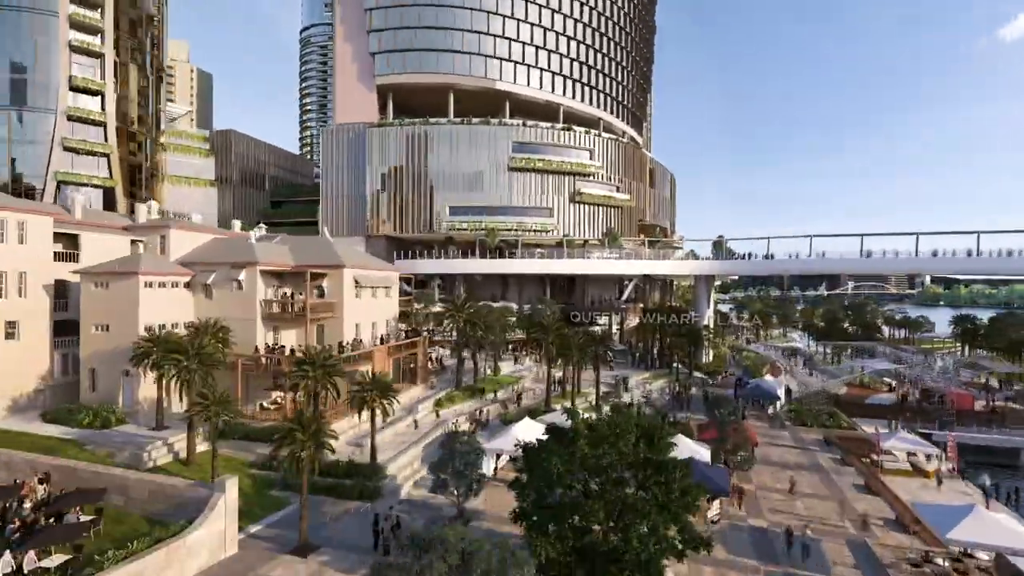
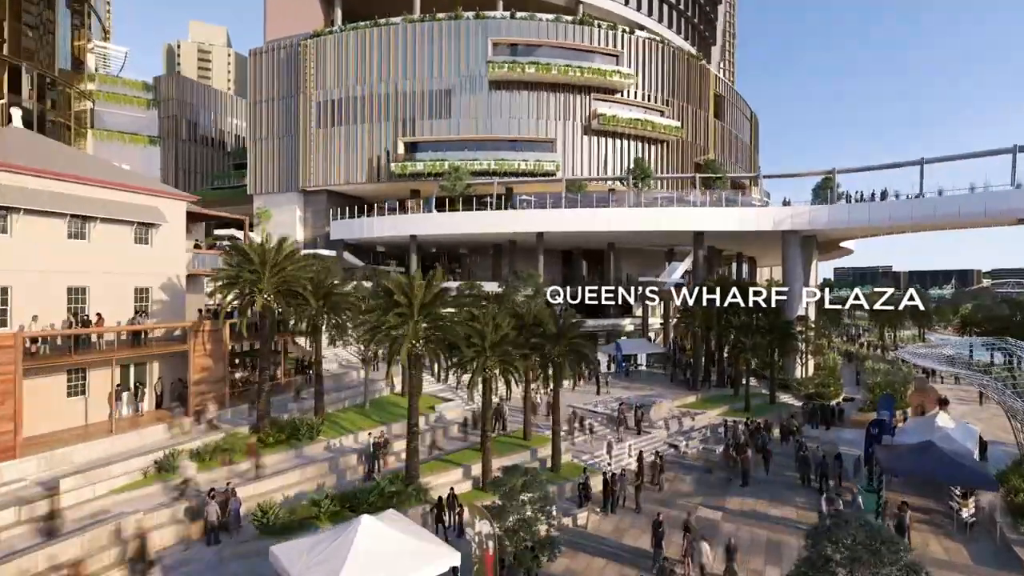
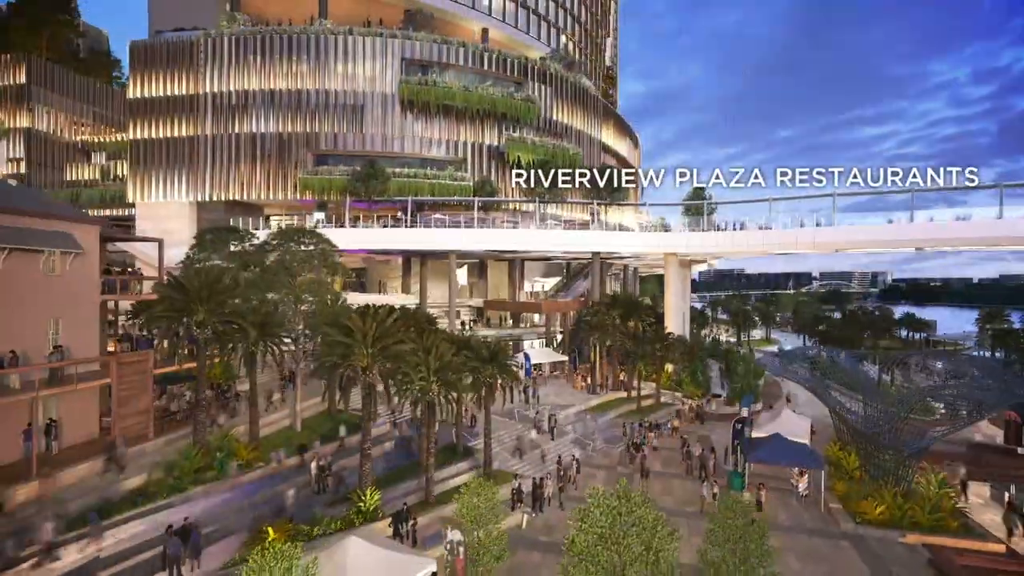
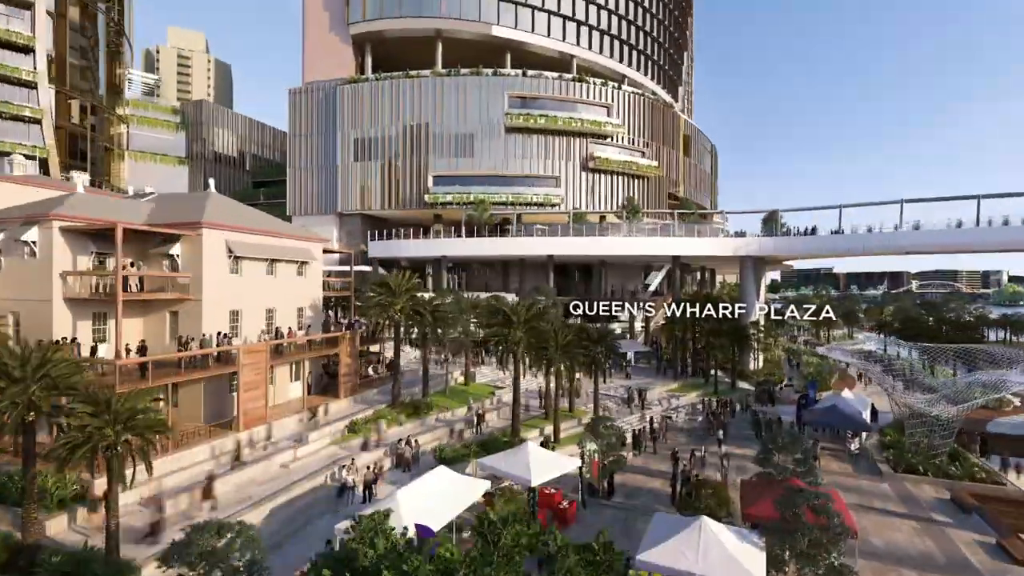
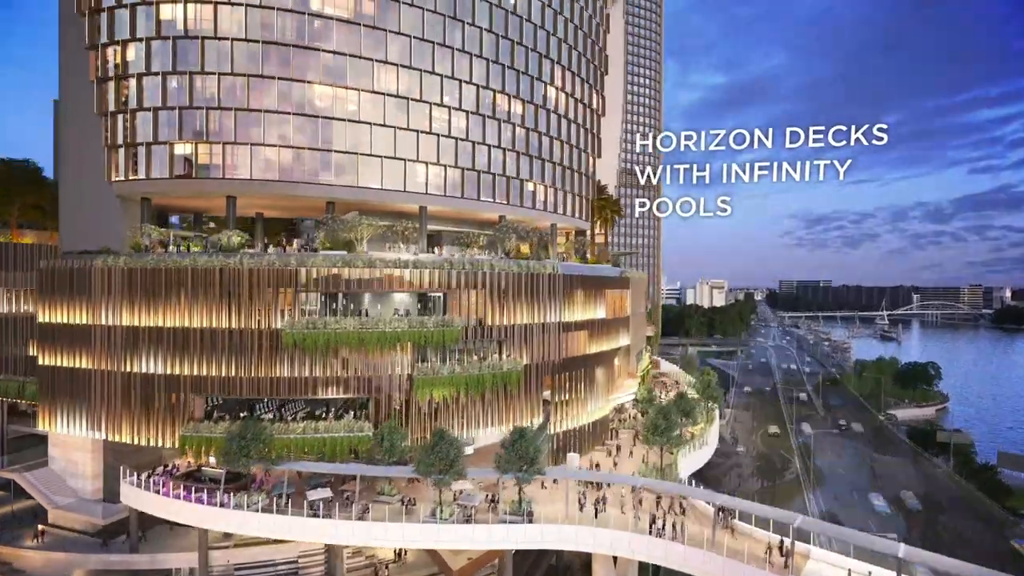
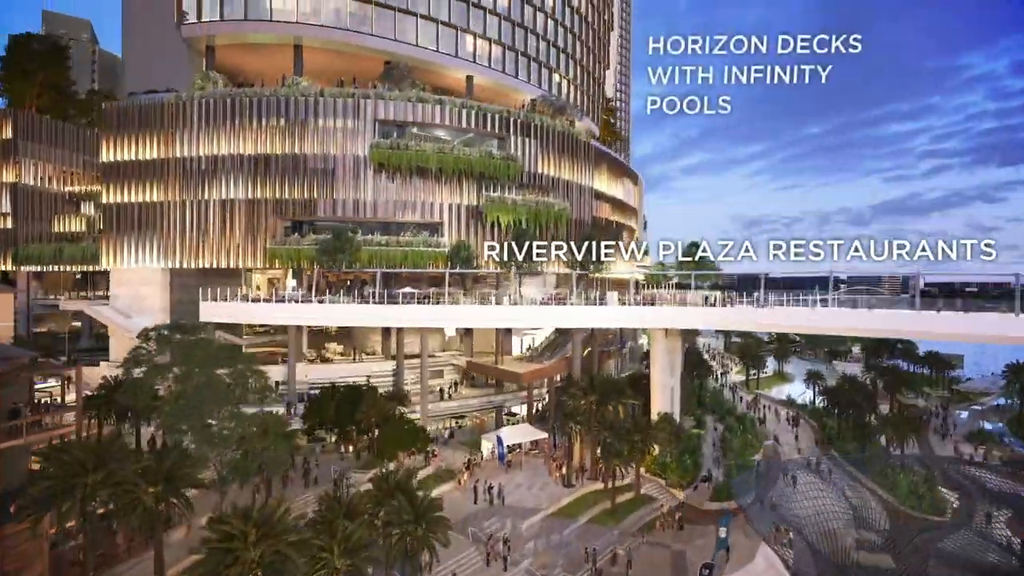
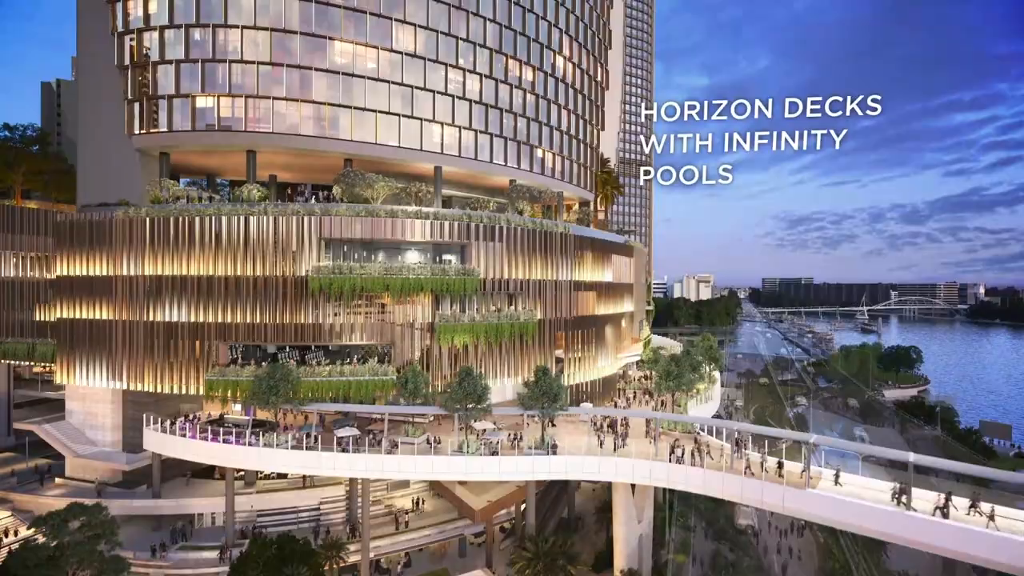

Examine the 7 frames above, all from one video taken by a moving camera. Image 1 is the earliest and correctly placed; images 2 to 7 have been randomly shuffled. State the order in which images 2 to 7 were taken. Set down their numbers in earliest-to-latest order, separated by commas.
4, 2, 3, 6, 7, 5
